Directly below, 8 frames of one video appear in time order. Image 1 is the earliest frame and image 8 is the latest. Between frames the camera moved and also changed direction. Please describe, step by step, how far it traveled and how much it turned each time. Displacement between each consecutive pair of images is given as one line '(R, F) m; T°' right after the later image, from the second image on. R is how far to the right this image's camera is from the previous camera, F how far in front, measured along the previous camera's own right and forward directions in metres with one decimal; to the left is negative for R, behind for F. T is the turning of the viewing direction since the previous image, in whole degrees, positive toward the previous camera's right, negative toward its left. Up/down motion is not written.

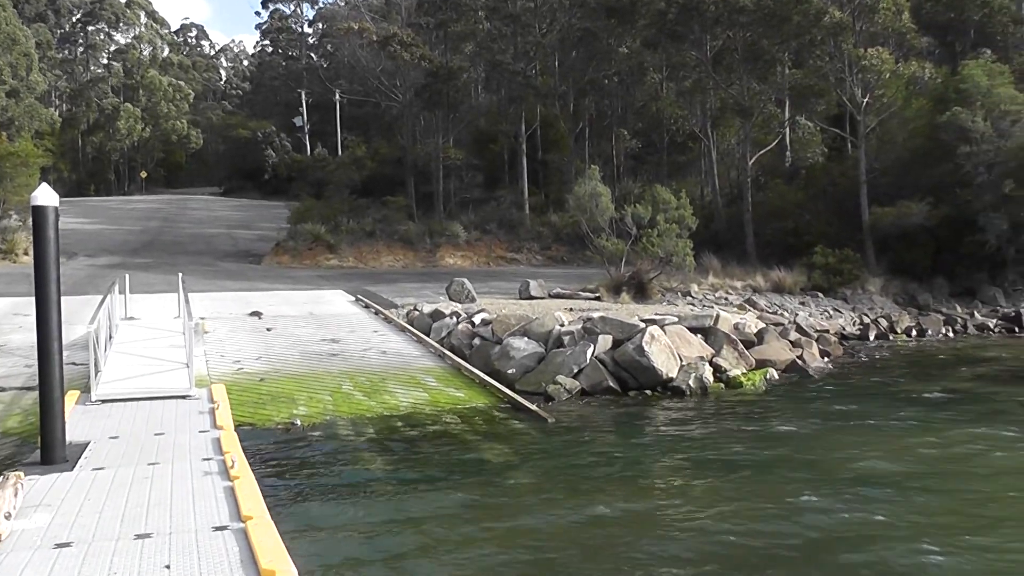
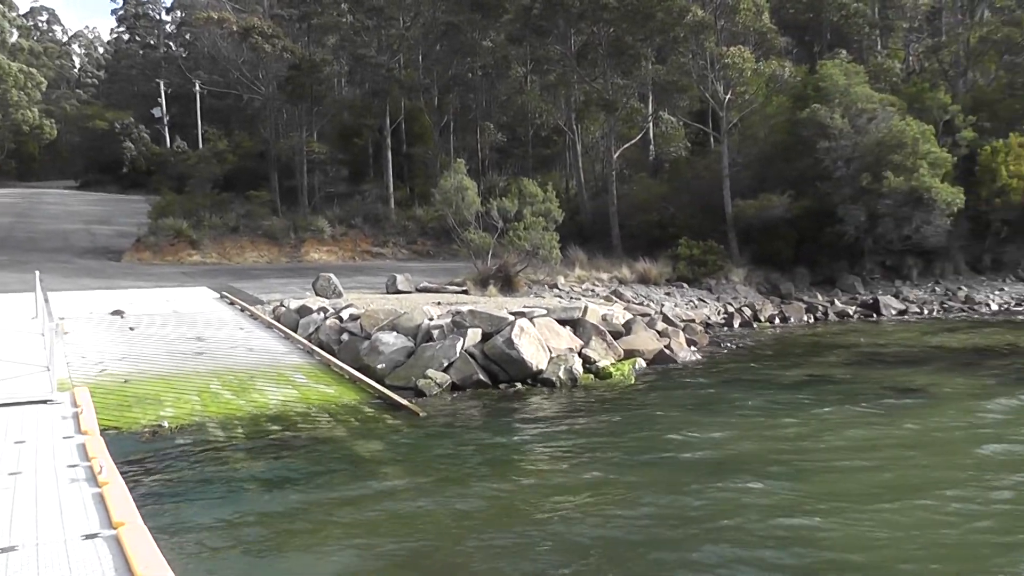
(-1.4, +0.2) m; +9°
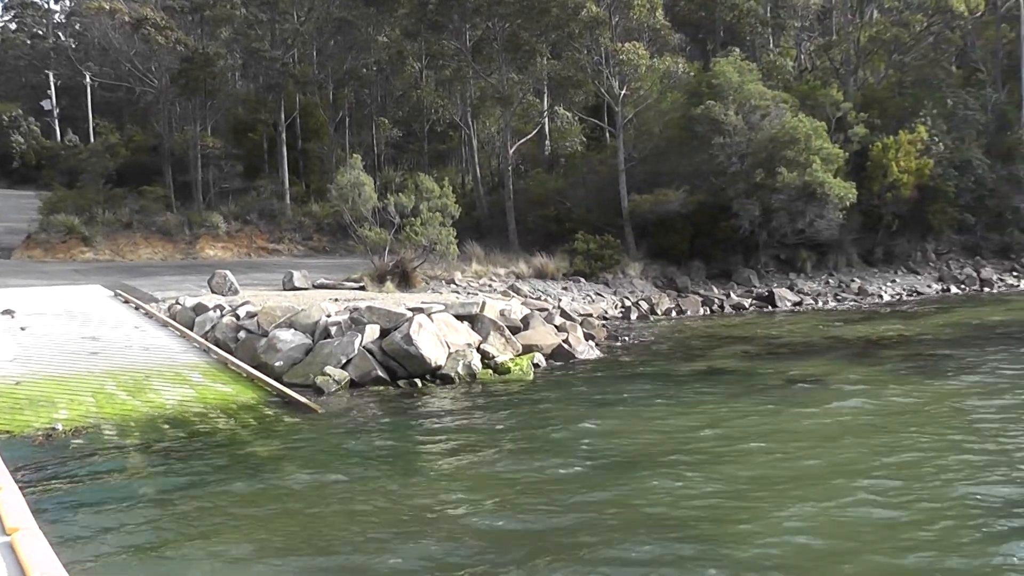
(-1.1, +0.1) m; +7°
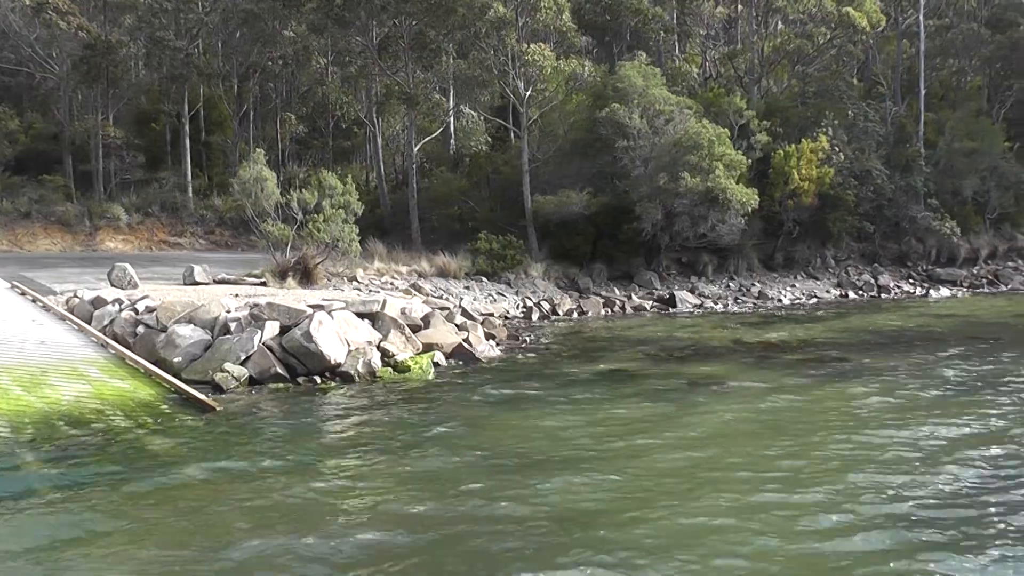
(-1.0, +0.1) m; +6°
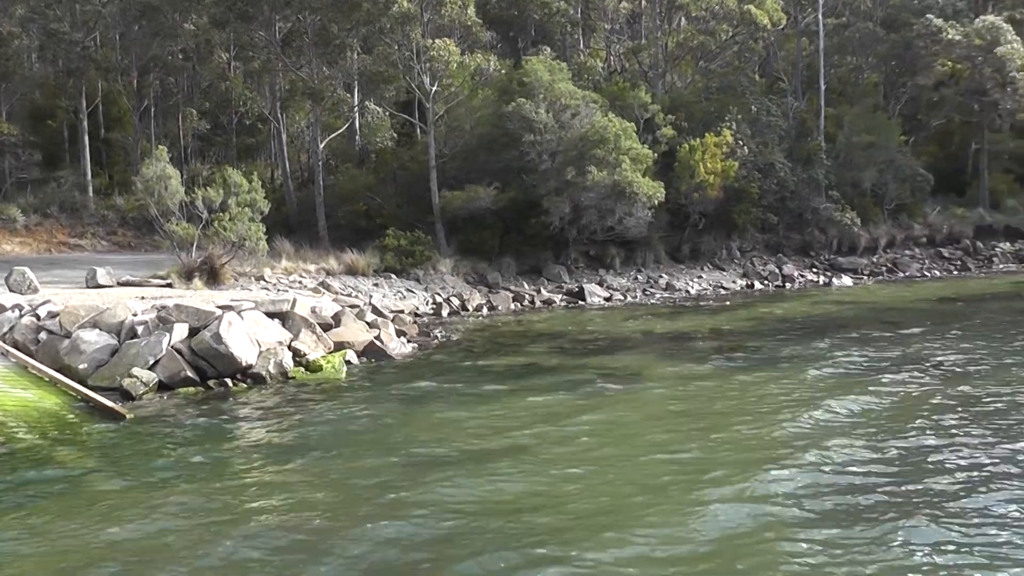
(-1.6, 0.0) m; +8°
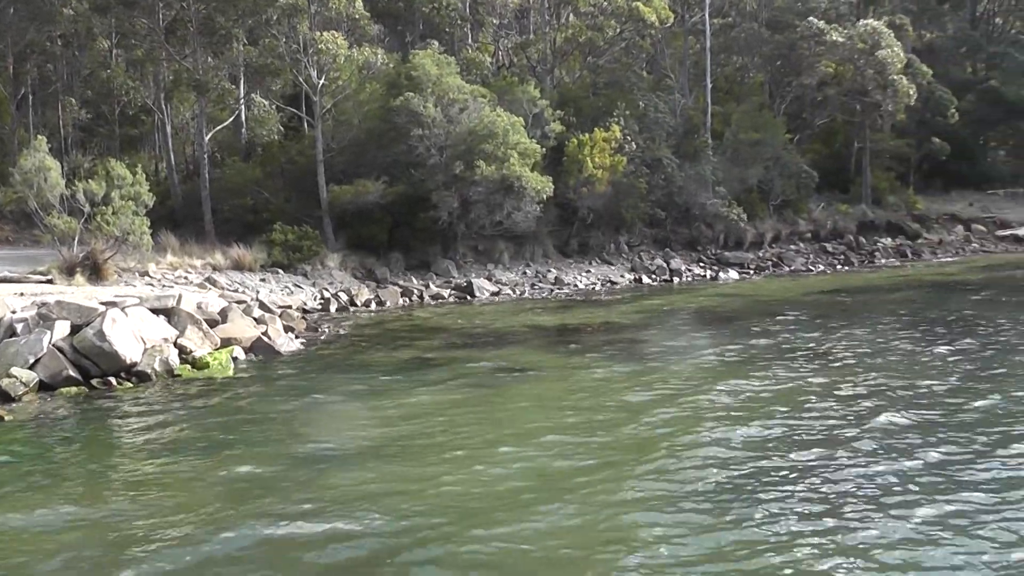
(-1.1, +0.1) m; +7°
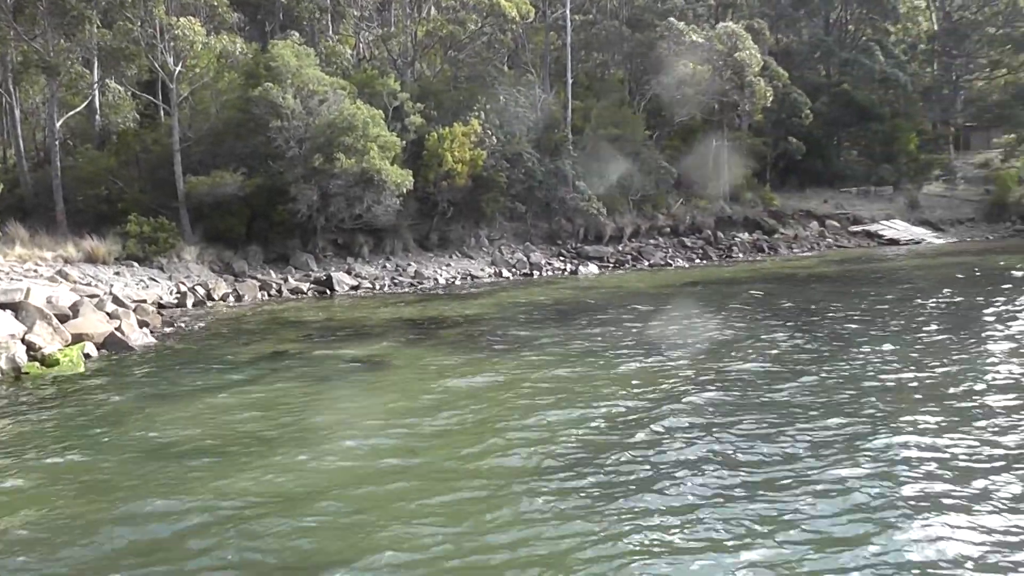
(-2.2, +0.2) m; +12°
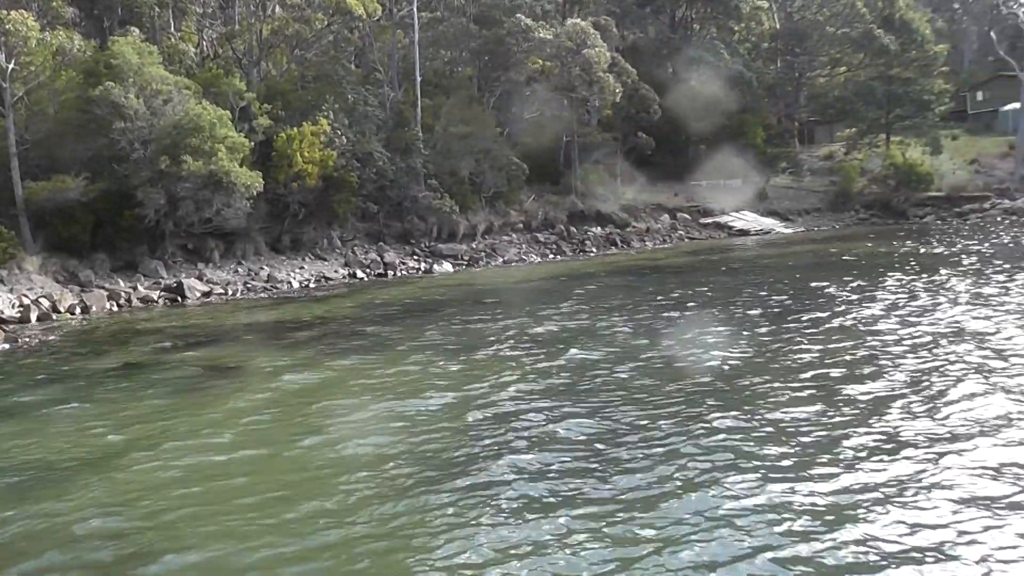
(-2.3, +0.4) m; +12°
